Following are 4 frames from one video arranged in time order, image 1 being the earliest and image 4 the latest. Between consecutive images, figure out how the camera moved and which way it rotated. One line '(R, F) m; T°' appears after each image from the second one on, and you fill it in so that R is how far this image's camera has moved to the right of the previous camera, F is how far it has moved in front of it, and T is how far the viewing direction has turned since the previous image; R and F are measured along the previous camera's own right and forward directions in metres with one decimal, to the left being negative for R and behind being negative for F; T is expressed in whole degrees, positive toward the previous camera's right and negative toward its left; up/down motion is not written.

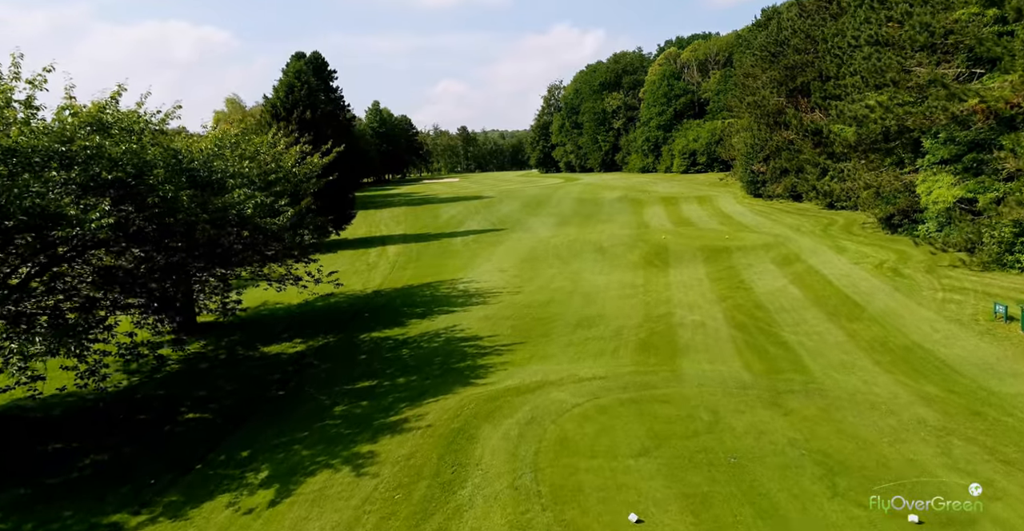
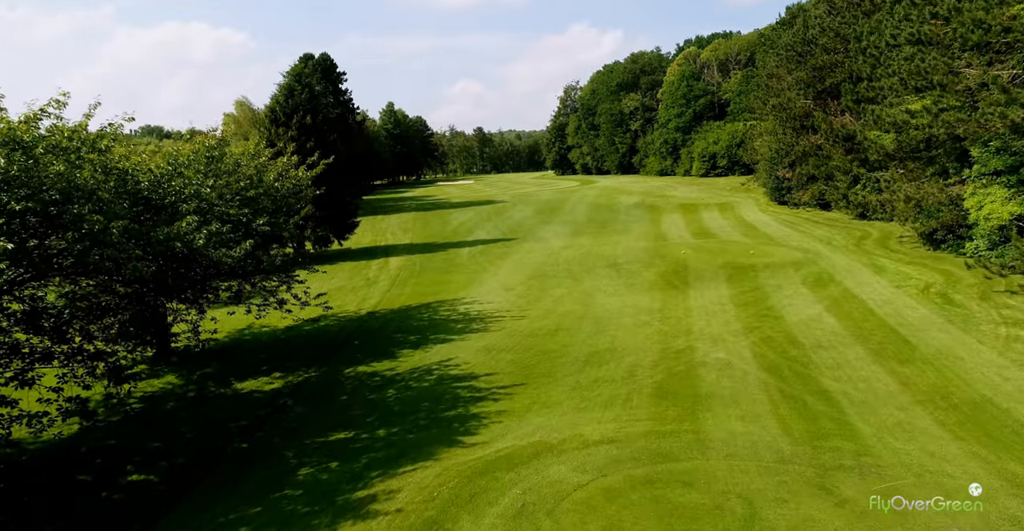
(+0.3, +1.8) m; -1°
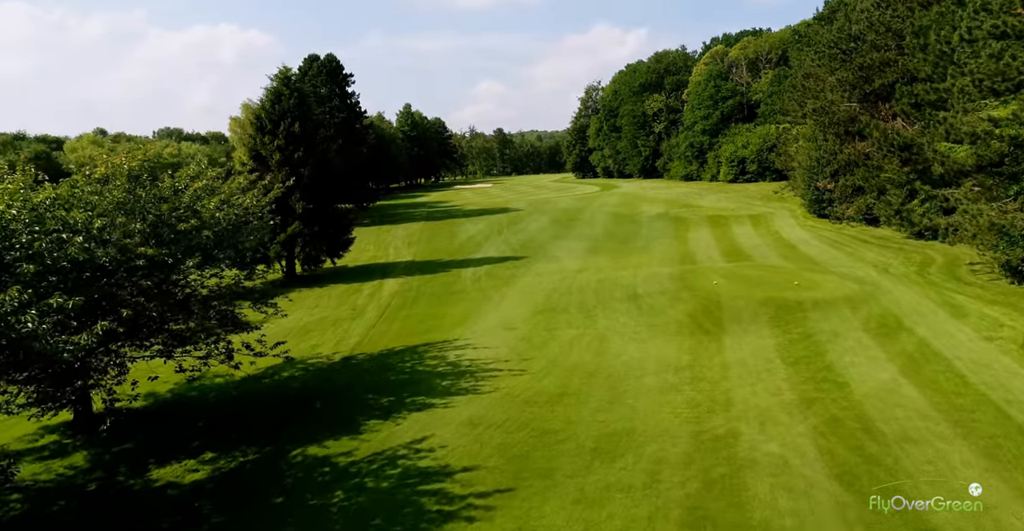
(+0.5, +3.3) m; -2°
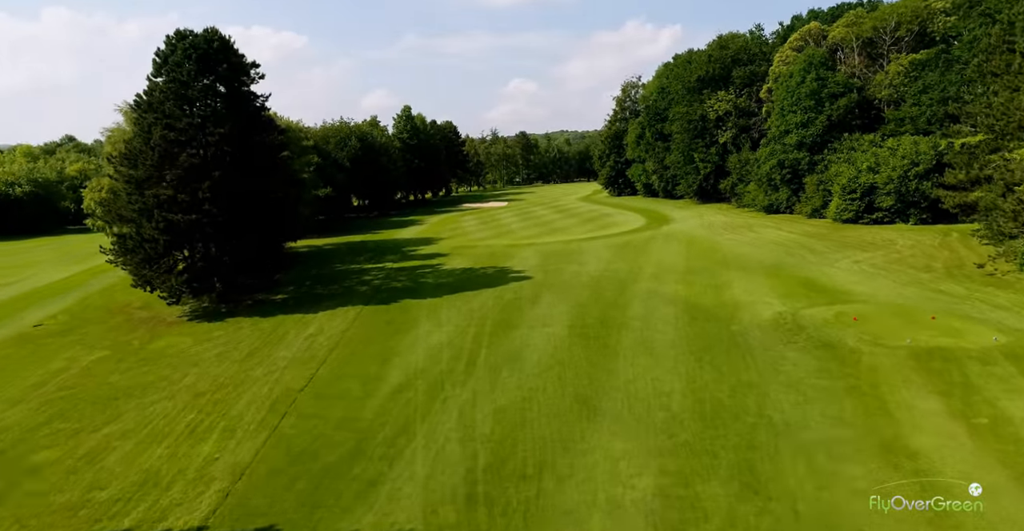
(+1.4, +21.8) m; -2°
